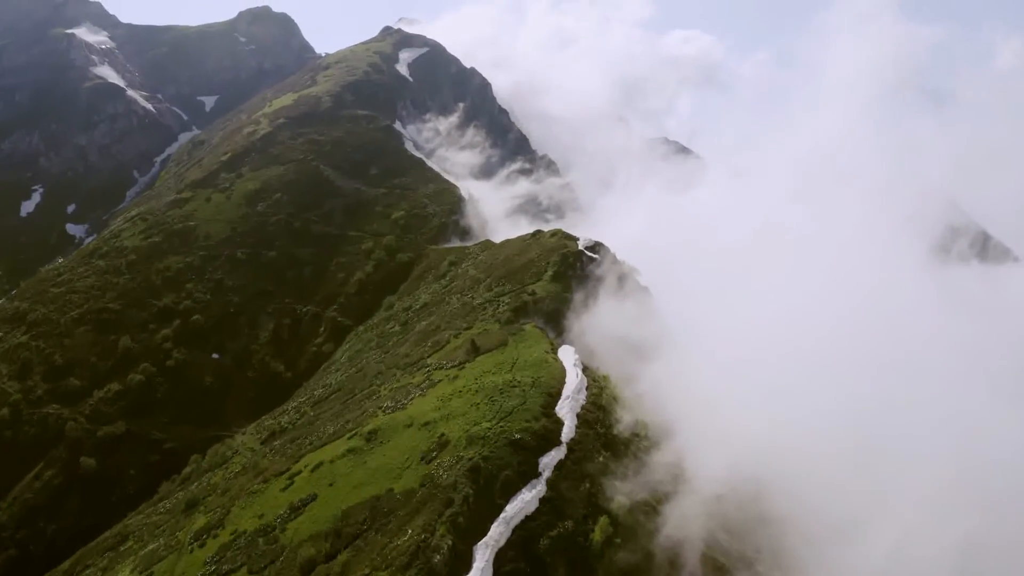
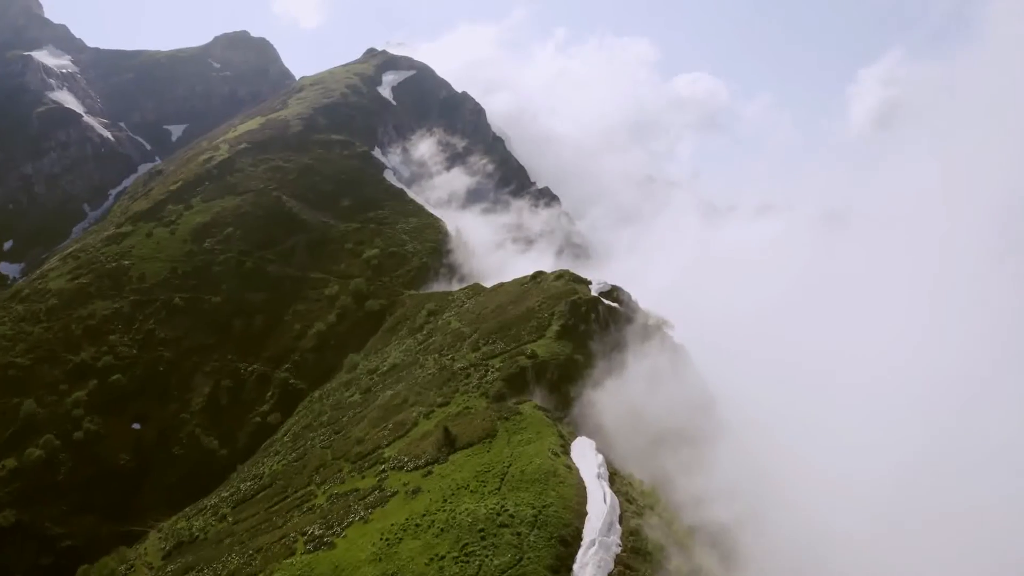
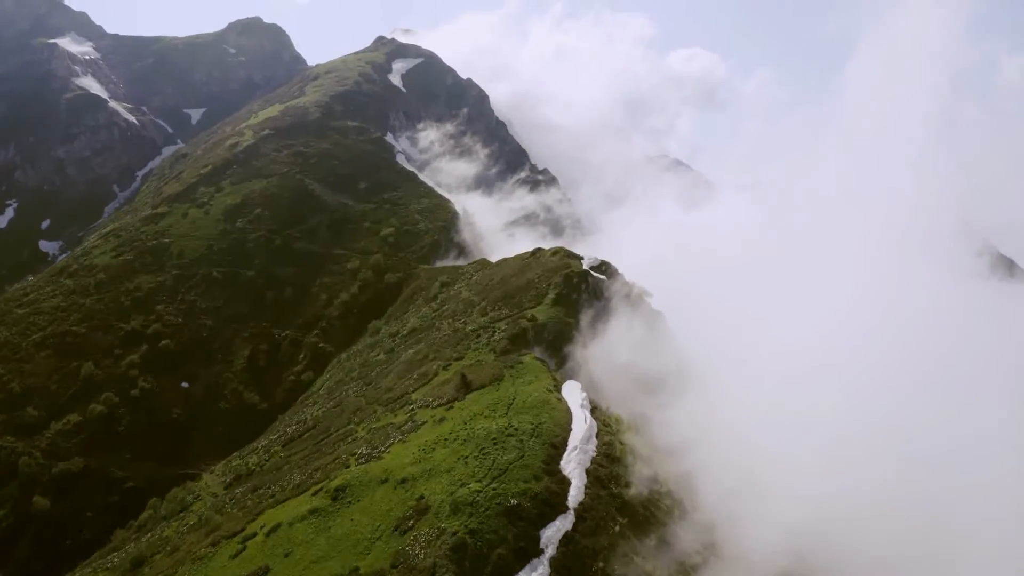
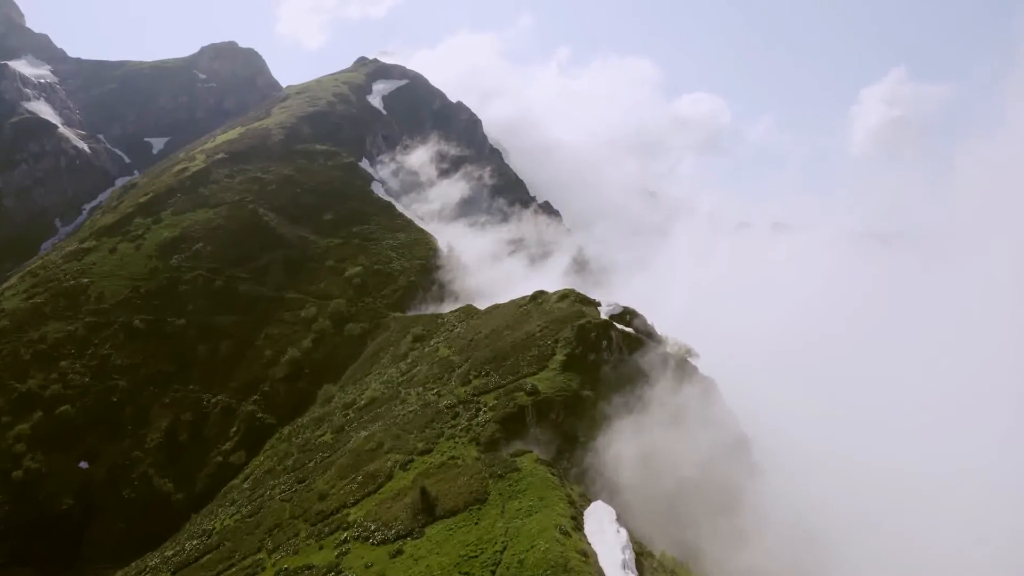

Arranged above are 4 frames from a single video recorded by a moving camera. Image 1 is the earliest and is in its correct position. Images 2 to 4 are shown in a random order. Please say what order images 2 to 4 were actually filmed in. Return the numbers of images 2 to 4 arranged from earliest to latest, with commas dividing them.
3, 2, 4
